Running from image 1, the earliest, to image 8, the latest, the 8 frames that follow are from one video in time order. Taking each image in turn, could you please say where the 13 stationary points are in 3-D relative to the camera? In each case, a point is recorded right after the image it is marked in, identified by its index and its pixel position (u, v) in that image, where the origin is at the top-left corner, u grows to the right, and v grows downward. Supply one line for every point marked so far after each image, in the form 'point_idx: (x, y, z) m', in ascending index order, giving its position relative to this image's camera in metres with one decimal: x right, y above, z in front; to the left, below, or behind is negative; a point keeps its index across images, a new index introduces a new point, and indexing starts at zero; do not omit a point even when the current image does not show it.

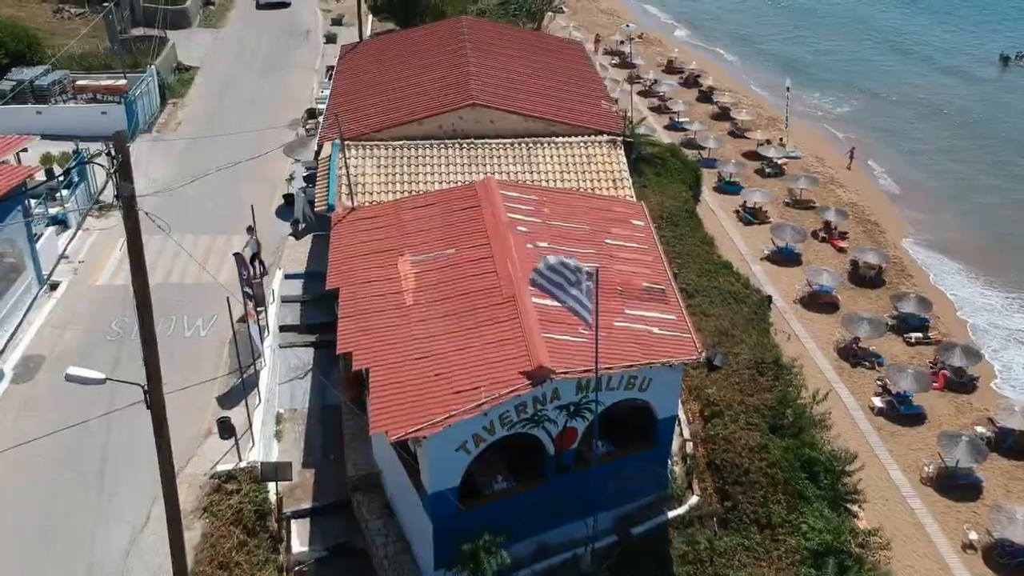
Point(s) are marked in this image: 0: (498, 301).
0: (-0.3, -0.3, +16.6) m
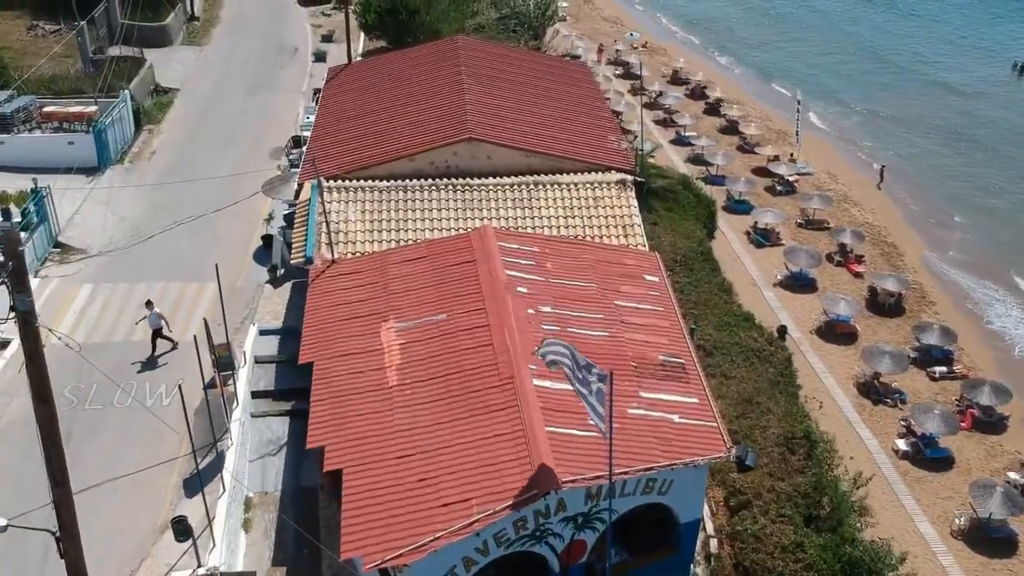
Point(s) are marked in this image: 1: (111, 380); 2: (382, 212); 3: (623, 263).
0: (-0.3, -1.6, +14.4) m
1: (-9.0, -2.1, +19.4) m
2: (-3.0, +1.8, +20.0) m
3: (+2.4, +0.5, +18.6) m
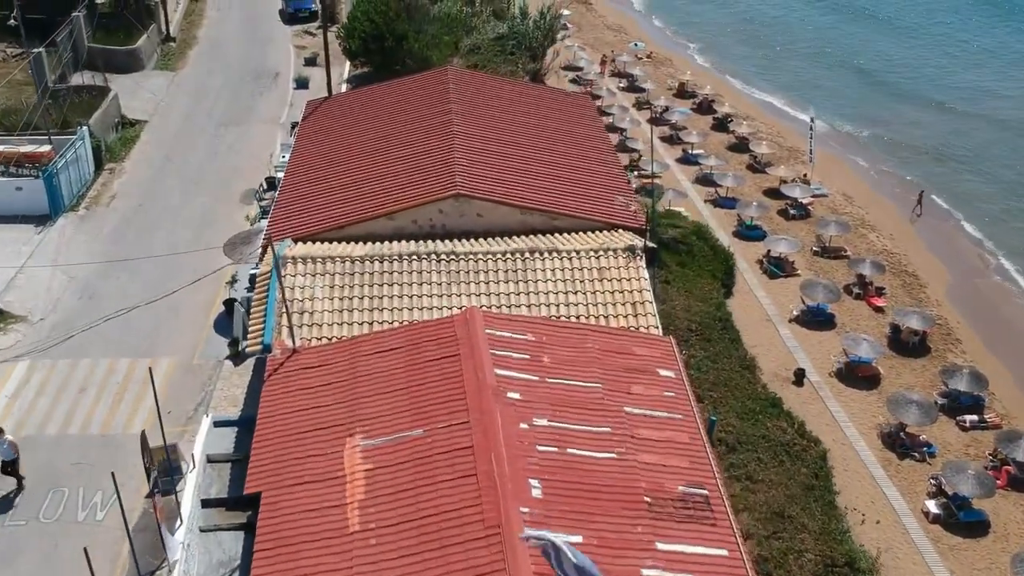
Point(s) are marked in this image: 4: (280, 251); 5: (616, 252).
0: (-0.5, -3.4, +11.7) m
1: (-9.2, -3.8, +16.8) m
2: (-3.2, 0.0, +17.3) m
3: (+2.2, -1.2, +15.9) m
4: (-4.8, +0.8, +18.0) m
5: (+2.2, +0.8, +18.3) m
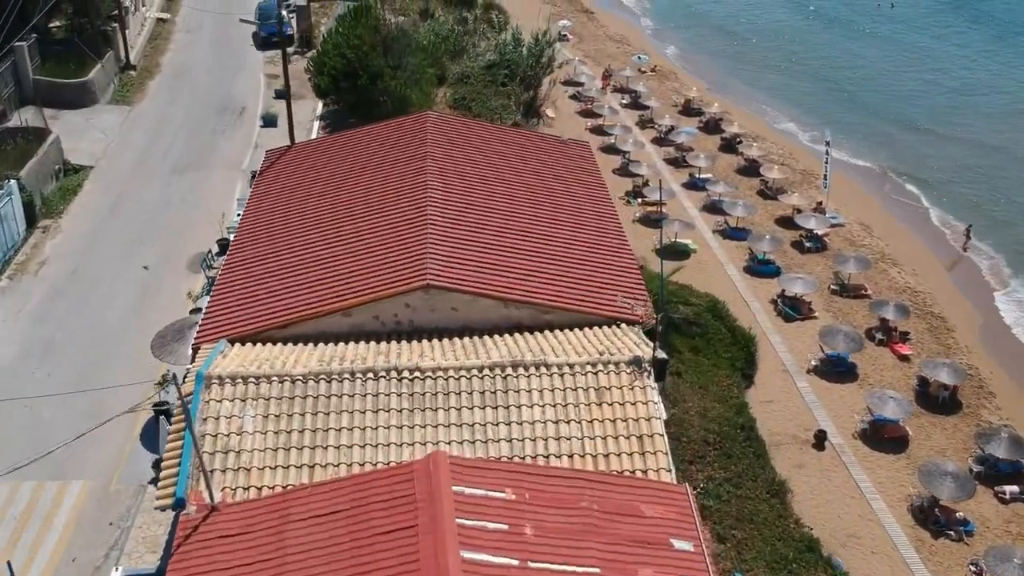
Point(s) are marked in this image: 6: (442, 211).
0: (-0.9, -5.5, +8.4) m
1: (-9.6, -5.9, +13.5) m
2: (-3.5, -2.1, +14.0) m
3: (+1.9, -3.3, +12.5) m
4: (-5.2, -1.3, +14.6) m
5: (+1.8, -1.3, +15.0) m
6: (-1.6, +1.9, +19.6) m
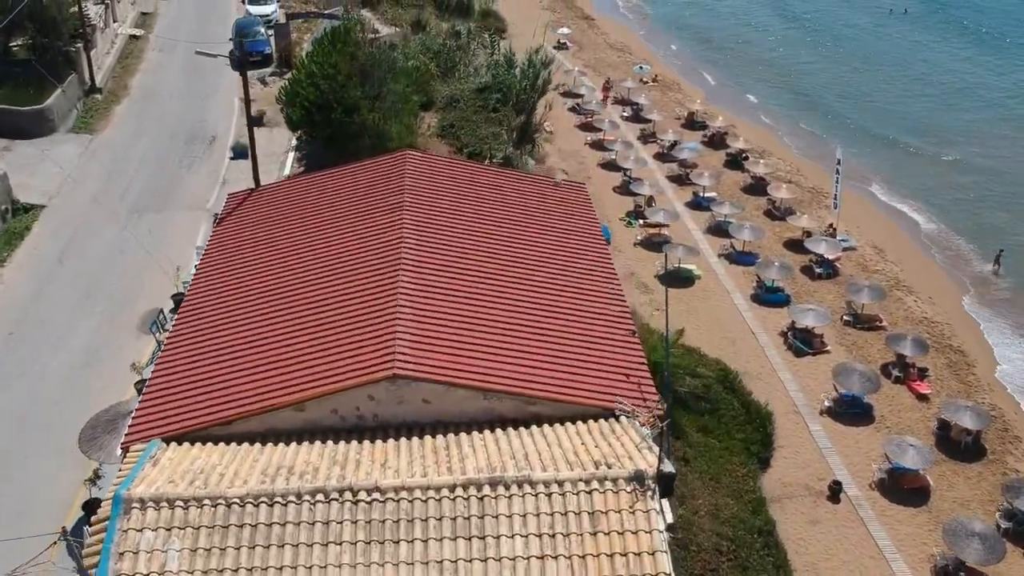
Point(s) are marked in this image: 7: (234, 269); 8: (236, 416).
0: (-1.2, -7.0, +6.1) m
1: (-9.9, -7.4, +11.2) m
2: (-3.9, -3.6, +11.7) m
3: (+1.5, -4.8, +10.2) m
4: (-5.5, -2.8, +12.3) m
5: (+1.5, -2.8, +12.7) m
6: (-1.9, +0.4, +17.3) m
7: (-6.1, +0.5, +19.2) m
8: (-4.5, -2.1, +14.2) m
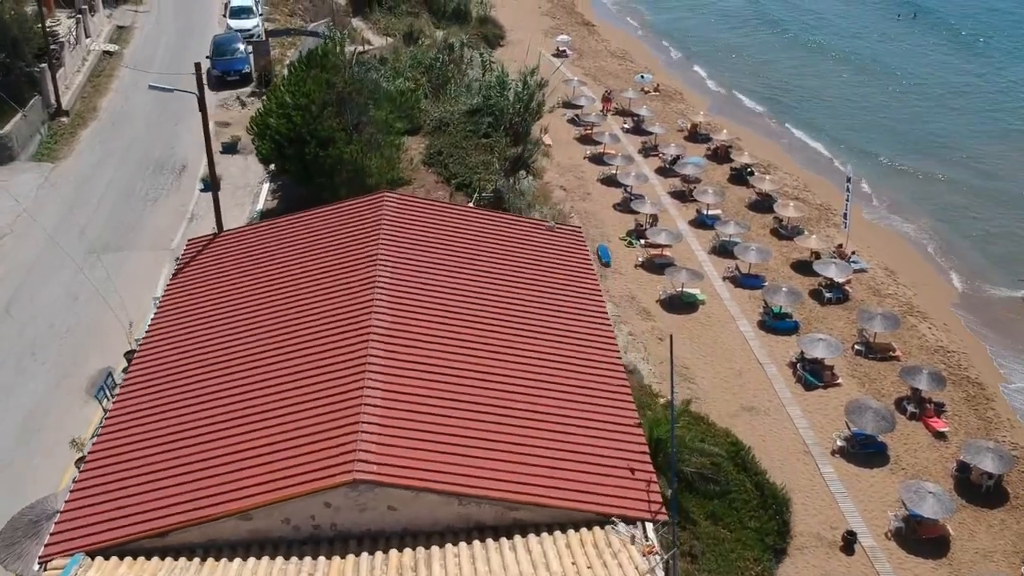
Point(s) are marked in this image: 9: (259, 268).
0: (-1.5, -8.2, +4.1) m
1: (-10.2, -8.7, +9.3) m
2: (-4.1, -4.8, +9.7) m
3: (+1.2, -6.1, +8.3) m
4: (-5.8, -4.1, +10.4) m
5: (+1.2, -4.1, +10.7) m
6: (-2.2, -0.9, +15.3) m
7: (-6.4, -0.7, +17.2) m
8: (-4.8, -3.4, +12.2) m
9: (-5.5, +0.5, +18.8) m
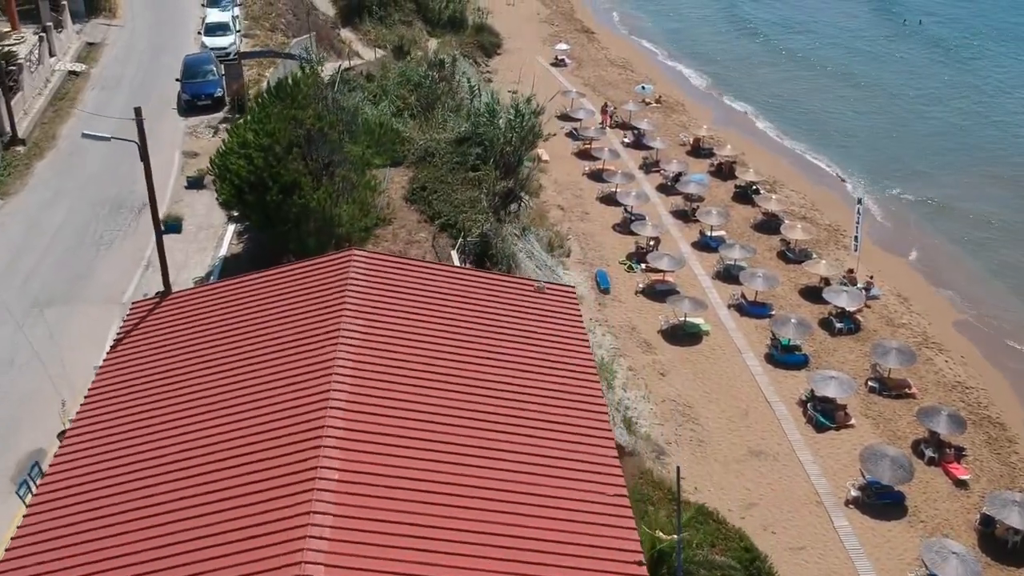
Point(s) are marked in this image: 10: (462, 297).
0: (-1.8, -9.7, +1.9) m
1: (-10.5, -10.1, +7.1) m
2: (-4.5, -6.3, +7.5) m
3: (+0.9, -7.5, +6.1) m
4: (-6.1, -5.5, +8.2) m
5: (+0.9, -5.5, +8.5) m
6: (-2.5, -2.3, +13.1) m
7: (-6.7, -2.2, +15.0) m
8: (-5.1, -4.8, +10.0) m
9: (-5.8, -0.9, +16.6) m
10: (-0.7, -0.9, +15.9) m
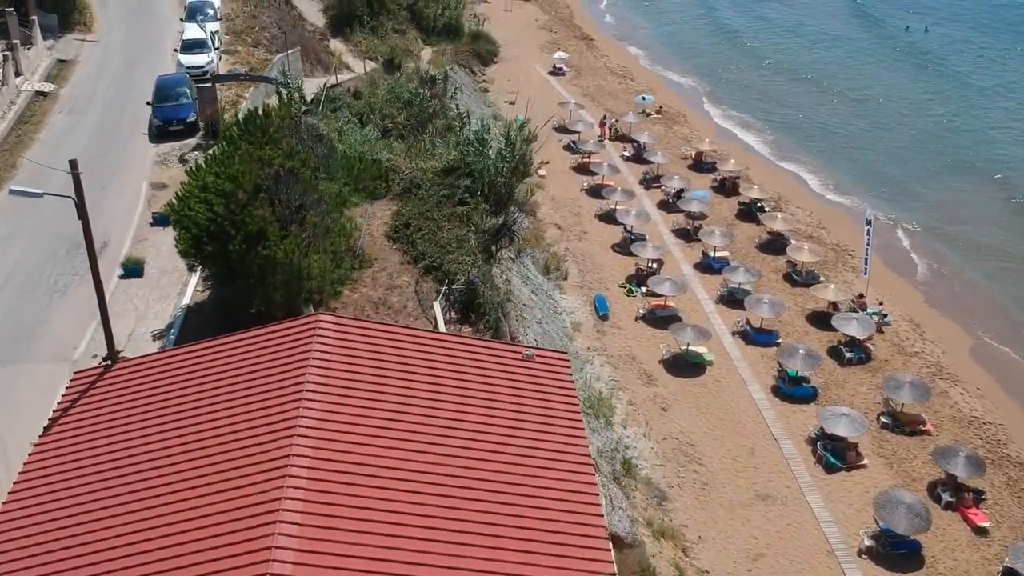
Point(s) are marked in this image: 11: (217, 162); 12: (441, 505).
0: (-2.1, -10.9, +0.1) m
1: (-10.8, -11.3, +5.2) m
2: (-4.8, -7.5, +5.7) m
3: (+0.6, -8.8, +4.2) m
4: (-6.4, -6.8, +6.3) m
5: (+0.6, -6.8, +6.7) m
6: (-2.8, -3.5, +11.3) m
7: (-7.0, -3.4, +13.2) m
8: (-5.4, -6.0, +8.2) m
9: (-6.1, -2.1, +14.7) m
10: (-1.0, -2.2, +14.1) m
11: (-6.5, +2.8, +19.2) m
12: (-0.8, -3.3, +12.4) m
